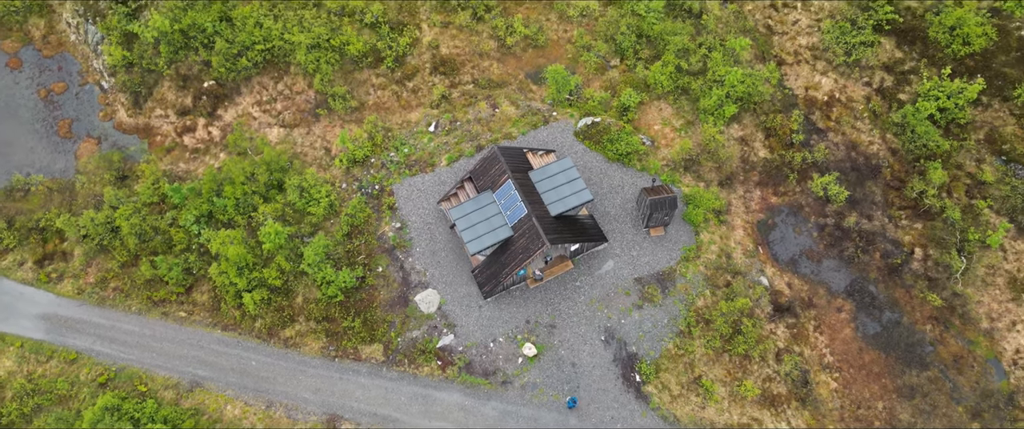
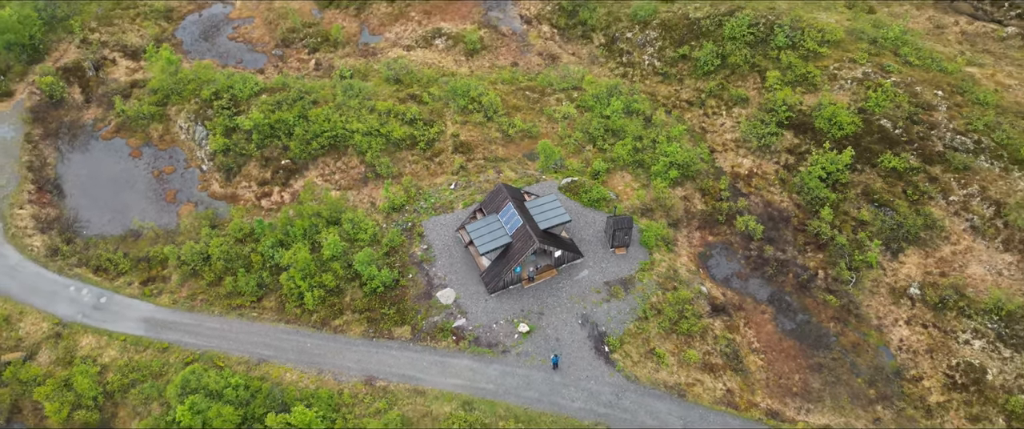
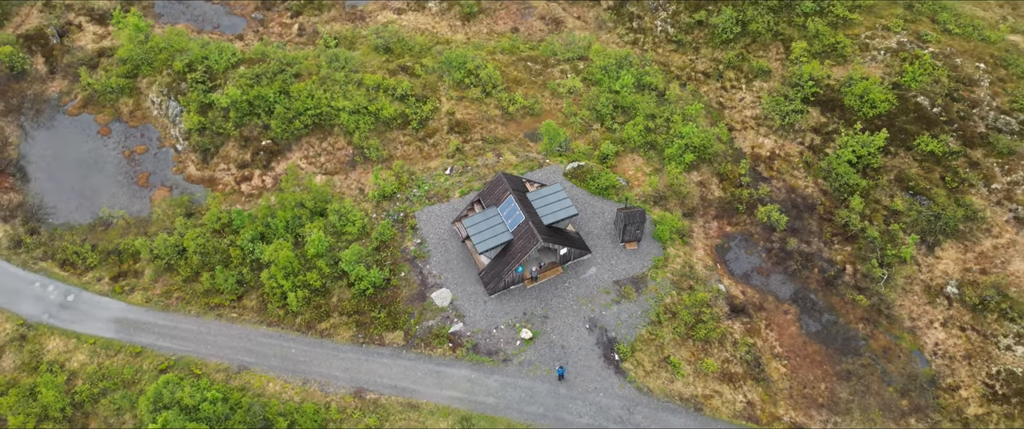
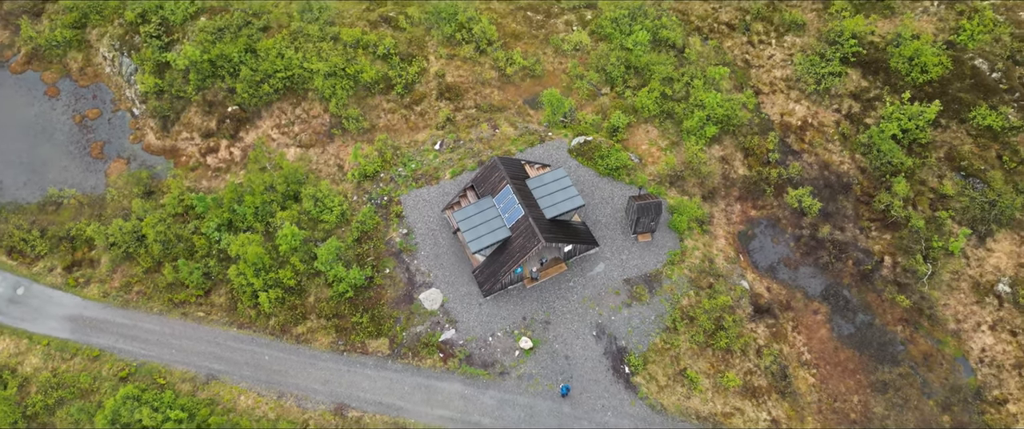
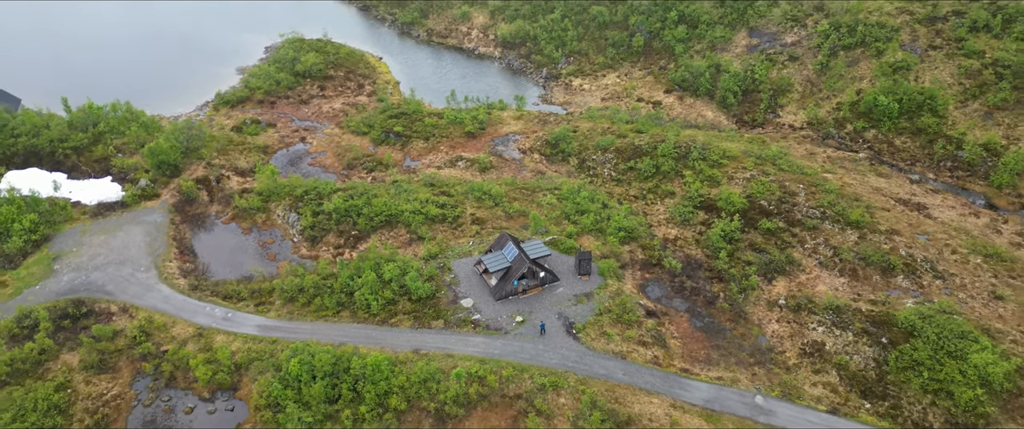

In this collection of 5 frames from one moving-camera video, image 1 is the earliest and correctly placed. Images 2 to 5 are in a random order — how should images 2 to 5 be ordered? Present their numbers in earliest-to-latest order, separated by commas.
4, 3, 2, 5
